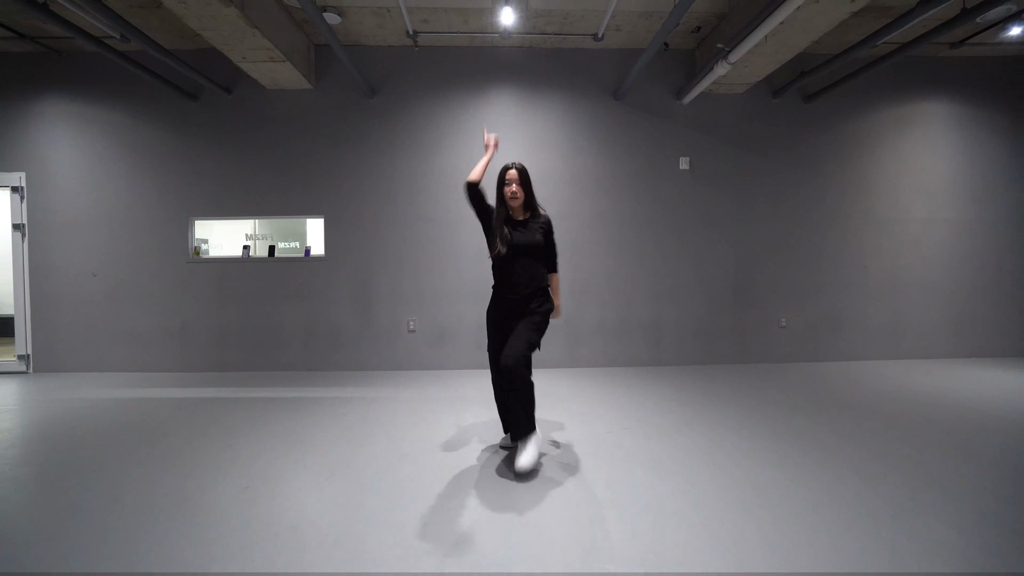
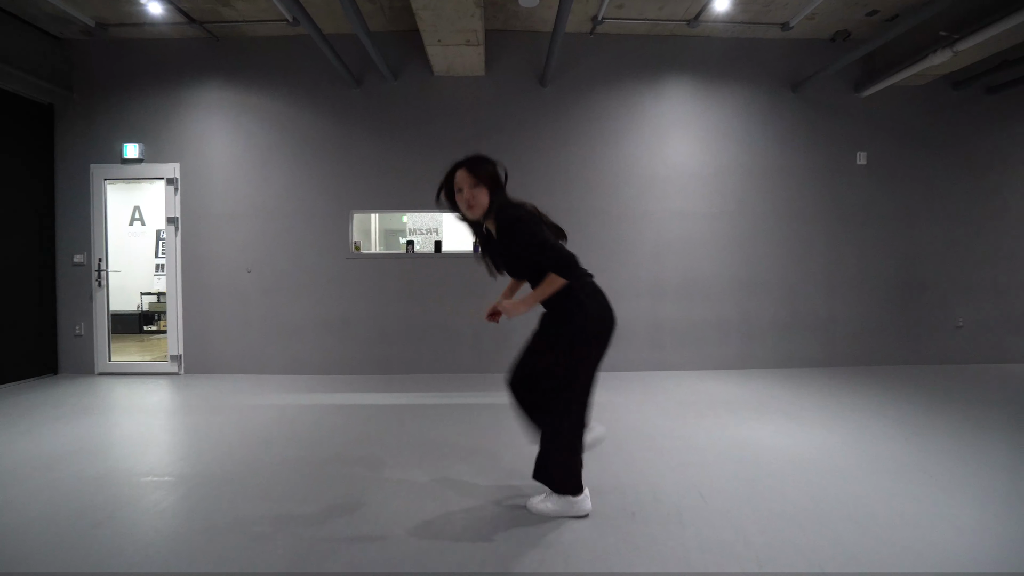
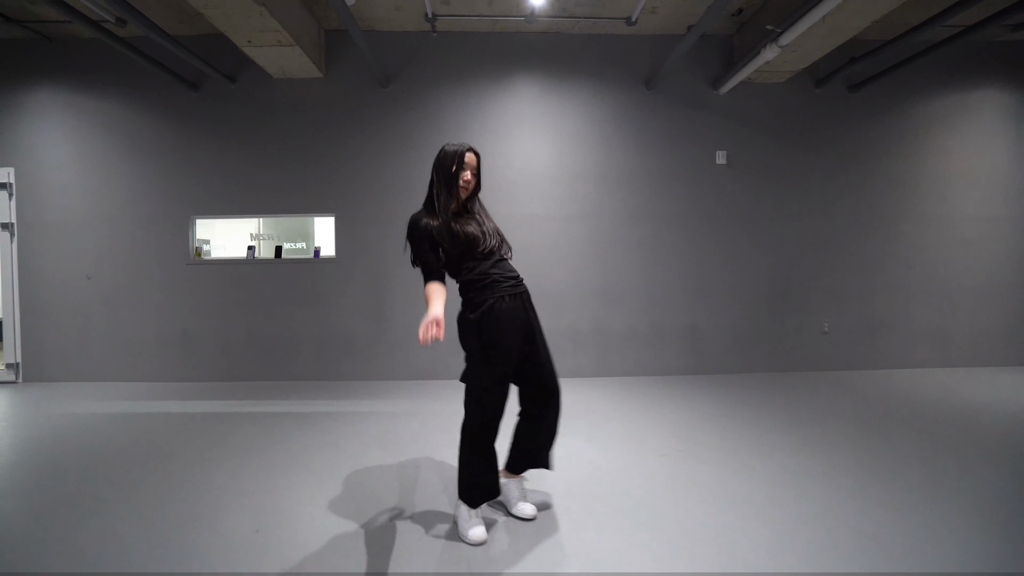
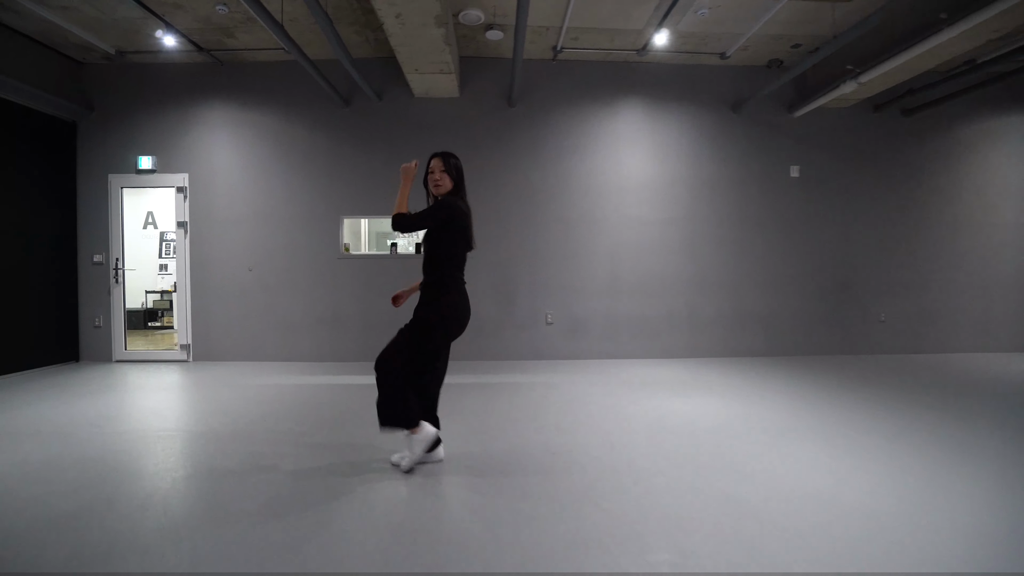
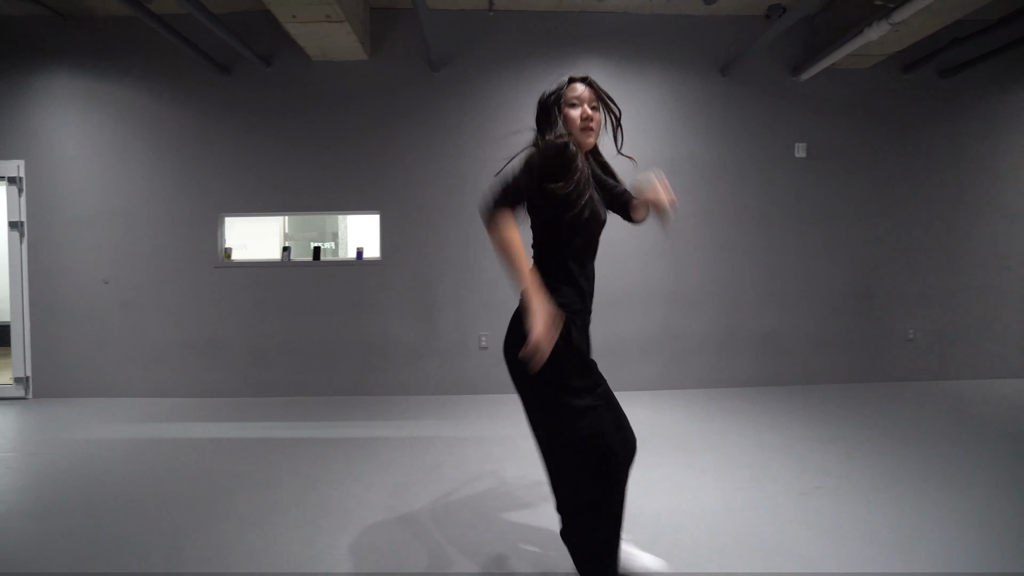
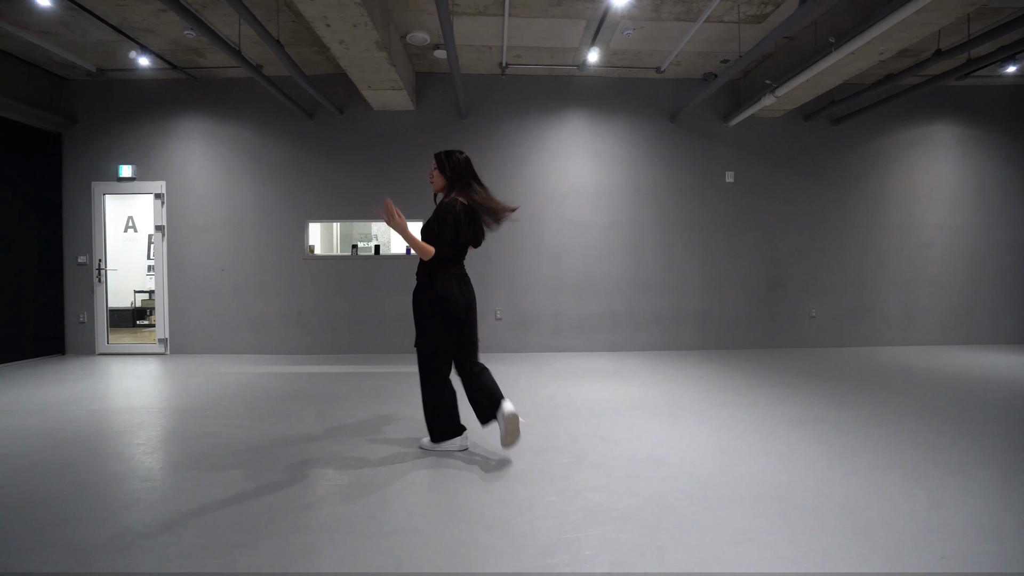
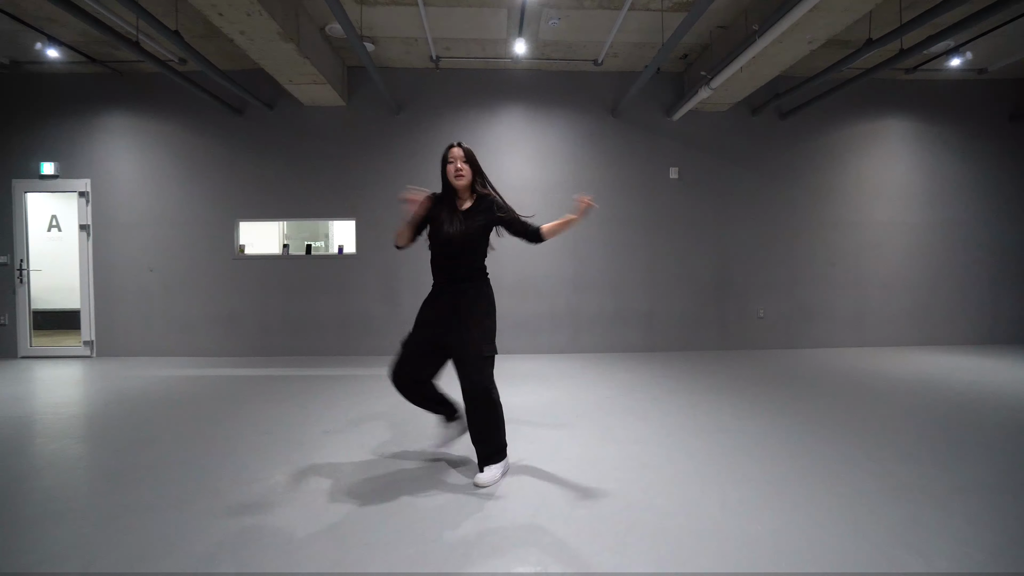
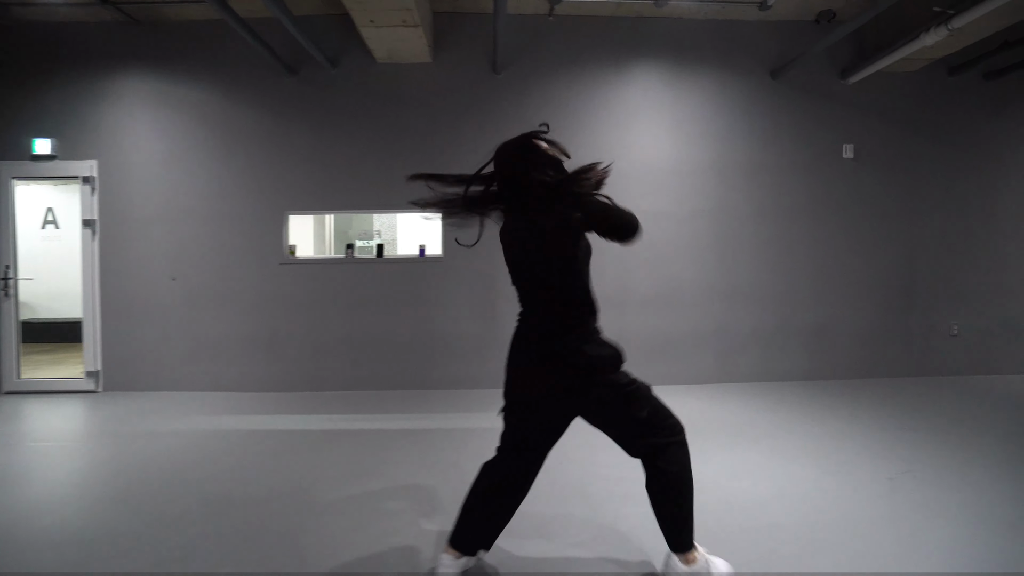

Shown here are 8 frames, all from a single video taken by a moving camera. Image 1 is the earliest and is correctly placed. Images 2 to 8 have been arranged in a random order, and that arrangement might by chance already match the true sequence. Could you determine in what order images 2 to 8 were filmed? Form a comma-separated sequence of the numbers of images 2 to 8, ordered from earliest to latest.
7, 6, 4, 2, 8, 5, 3
